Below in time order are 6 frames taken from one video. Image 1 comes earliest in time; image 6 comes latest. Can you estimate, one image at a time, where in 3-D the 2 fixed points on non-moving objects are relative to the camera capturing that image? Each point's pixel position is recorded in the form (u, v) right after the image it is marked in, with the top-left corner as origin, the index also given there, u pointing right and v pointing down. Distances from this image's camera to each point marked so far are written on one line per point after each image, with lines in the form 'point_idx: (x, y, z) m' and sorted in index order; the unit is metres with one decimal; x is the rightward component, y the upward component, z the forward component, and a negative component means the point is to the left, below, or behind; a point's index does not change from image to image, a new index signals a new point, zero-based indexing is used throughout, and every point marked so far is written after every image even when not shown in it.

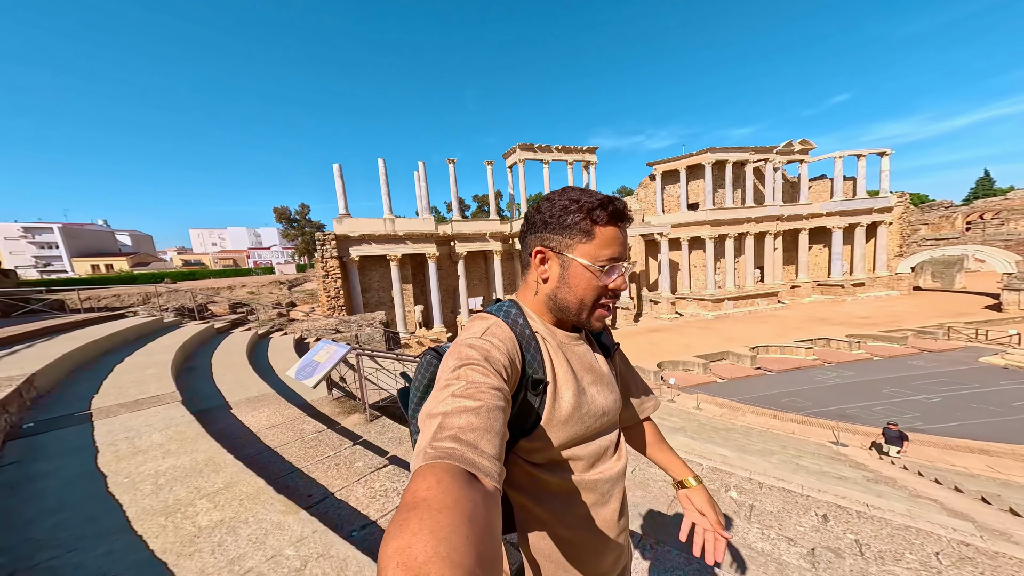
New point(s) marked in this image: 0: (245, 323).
0: (-9.6, -1.3, +12.8) m
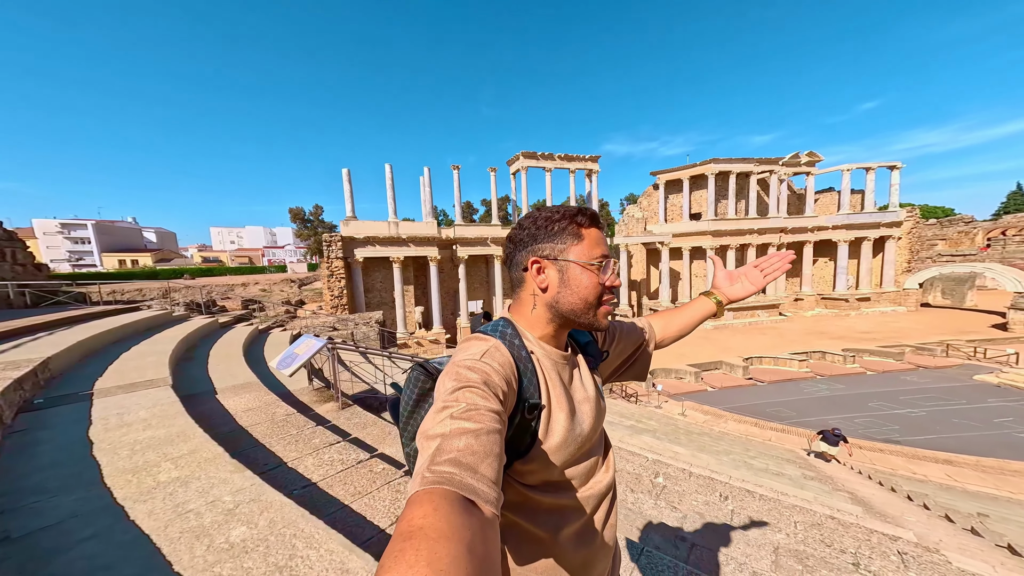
0: (-10.1, -1.2, +13.4) m
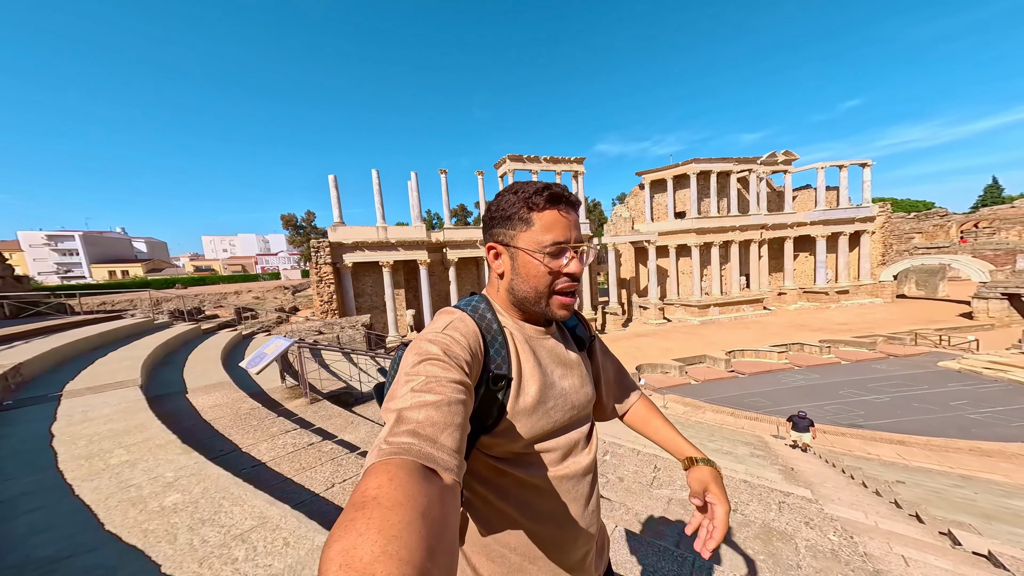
0: (-10.9, -1.4, +13.5) m
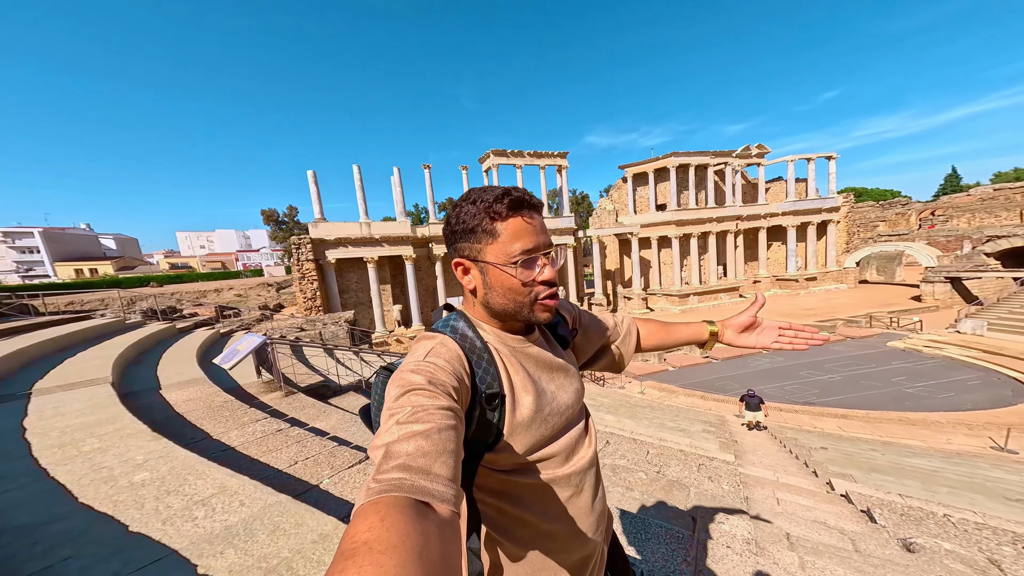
0: (-11.7, -1.3, +13.3) m
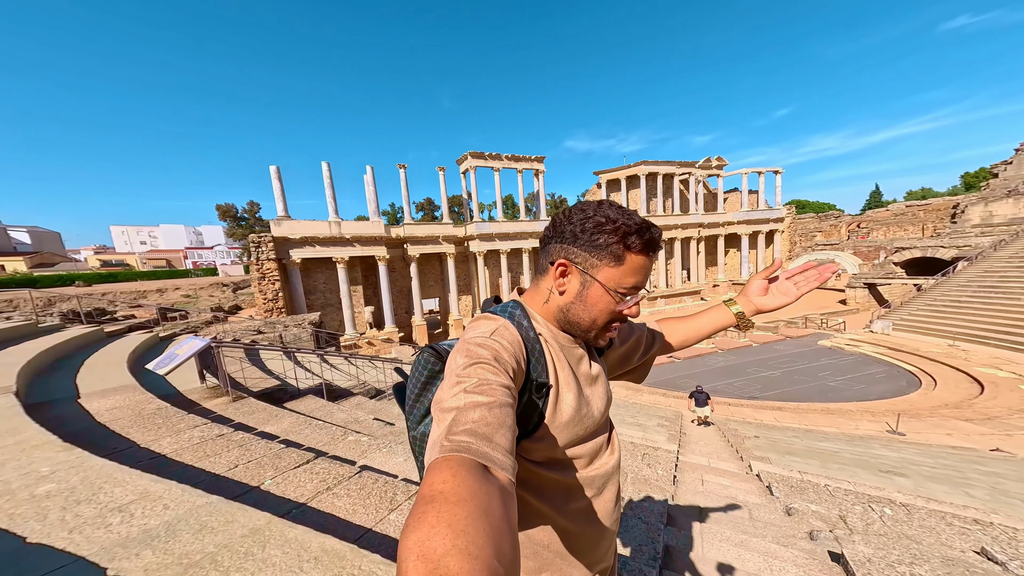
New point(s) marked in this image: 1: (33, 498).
0: (-13.1, -1.3, +12.4) m
1: (-2.9, -1.3, +2.1) m
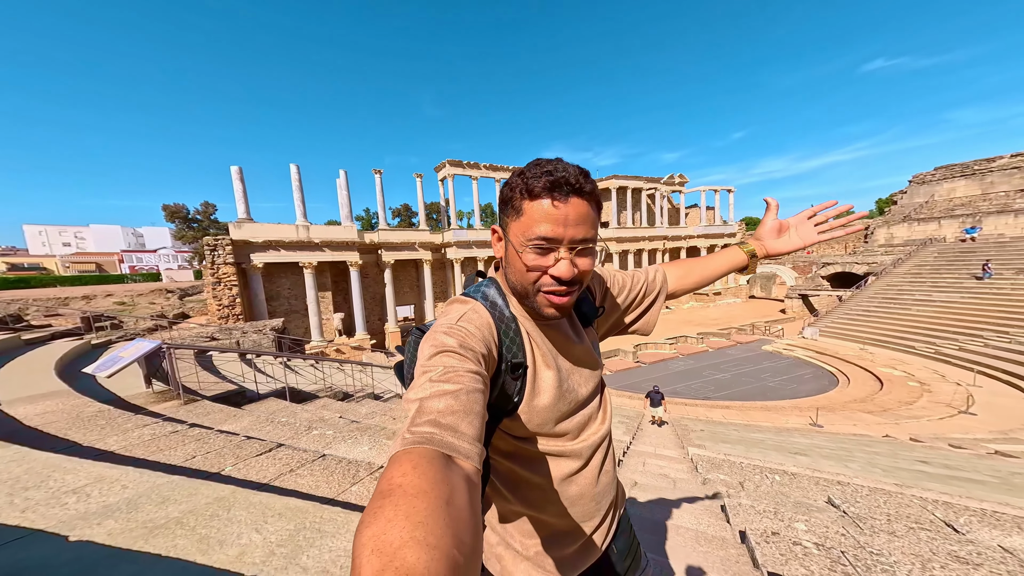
0: (-14.4, -1.4, +11.4) m
1: (-3.2, -1.3, +2.1) m
